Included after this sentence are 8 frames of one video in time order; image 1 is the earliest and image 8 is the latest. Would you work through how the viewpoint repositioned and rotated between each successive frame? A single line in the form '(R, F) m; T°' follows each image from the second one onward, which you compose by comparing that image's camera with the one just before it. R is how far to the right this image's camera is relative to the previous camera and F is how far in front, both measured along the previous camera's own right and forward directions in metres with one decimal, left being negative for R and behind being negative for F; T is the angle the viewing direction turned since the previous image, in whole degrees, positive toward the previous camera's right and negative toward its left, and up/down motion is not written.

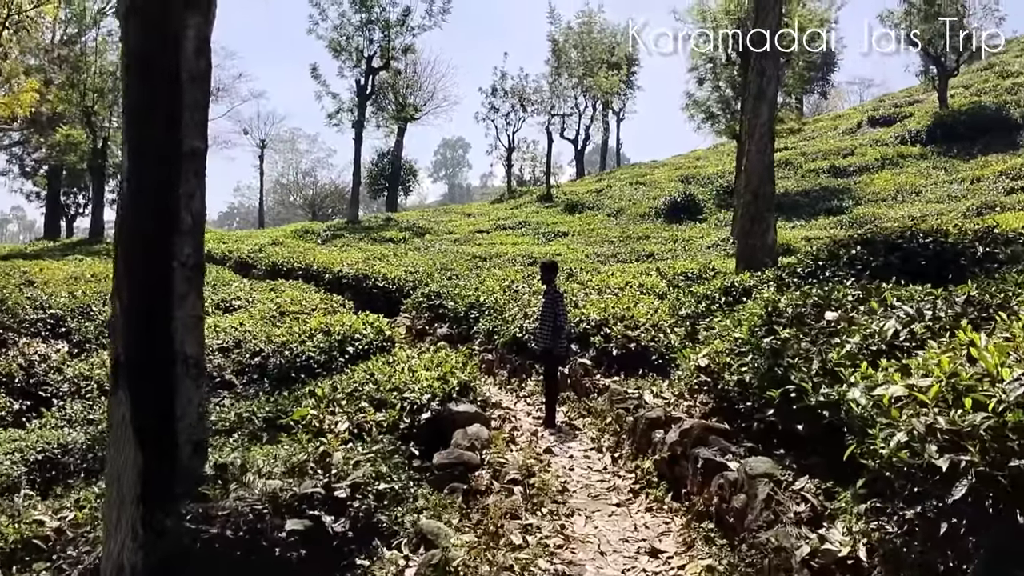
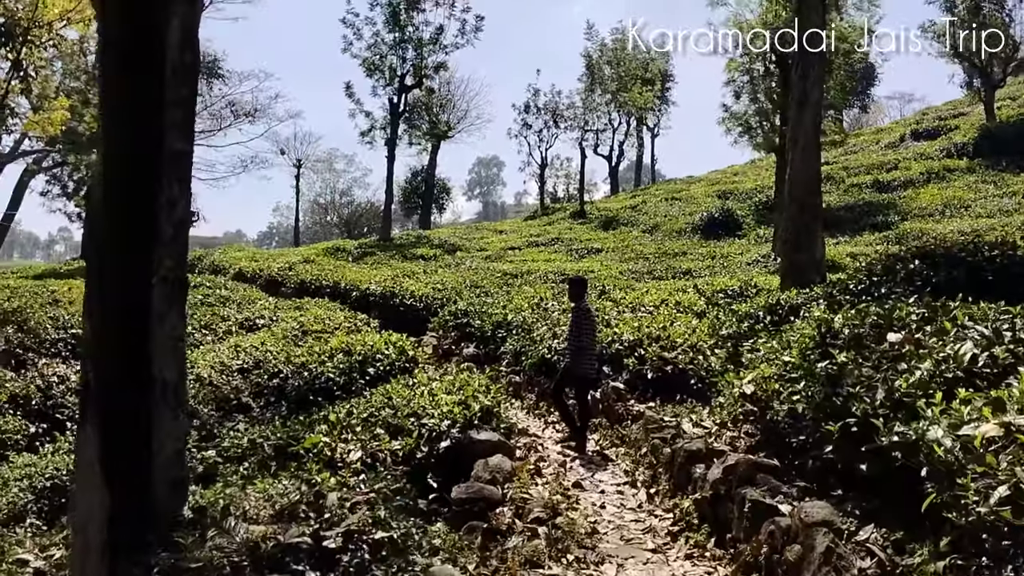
(+0.1, +0.7) m; -2°
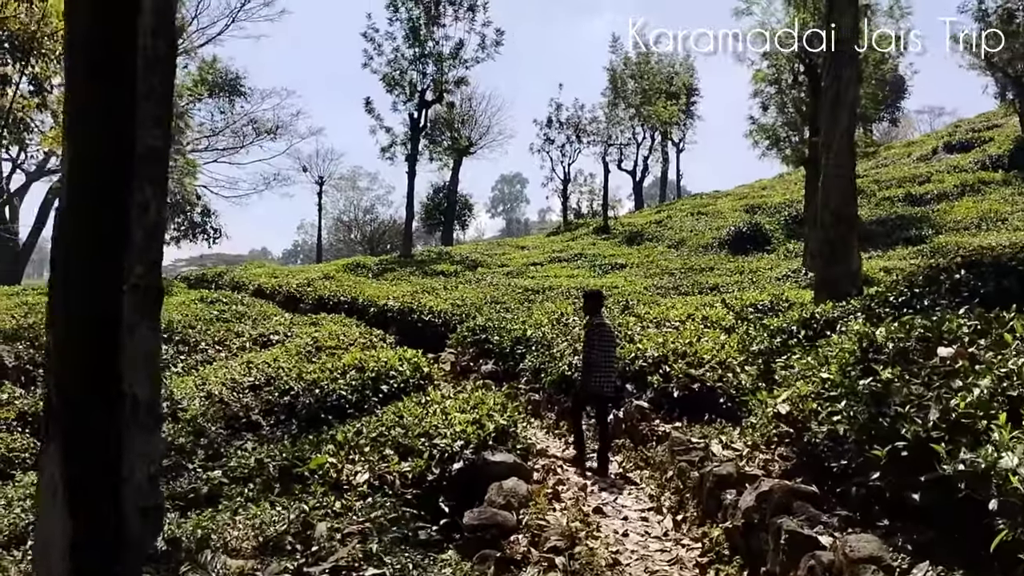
(+0.1, +0.5) m; -1°
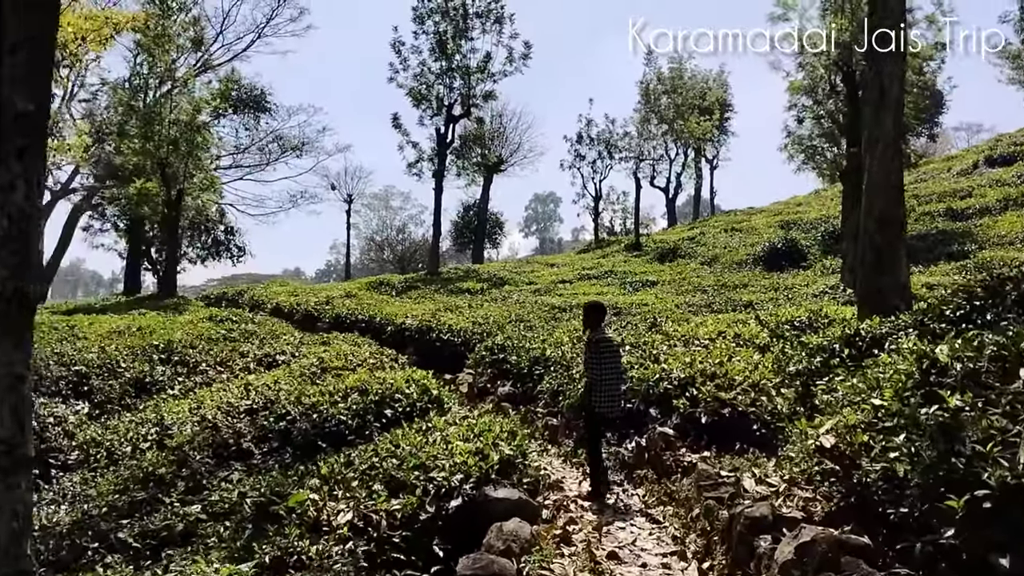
(+0.2, +0.9) m; -2°
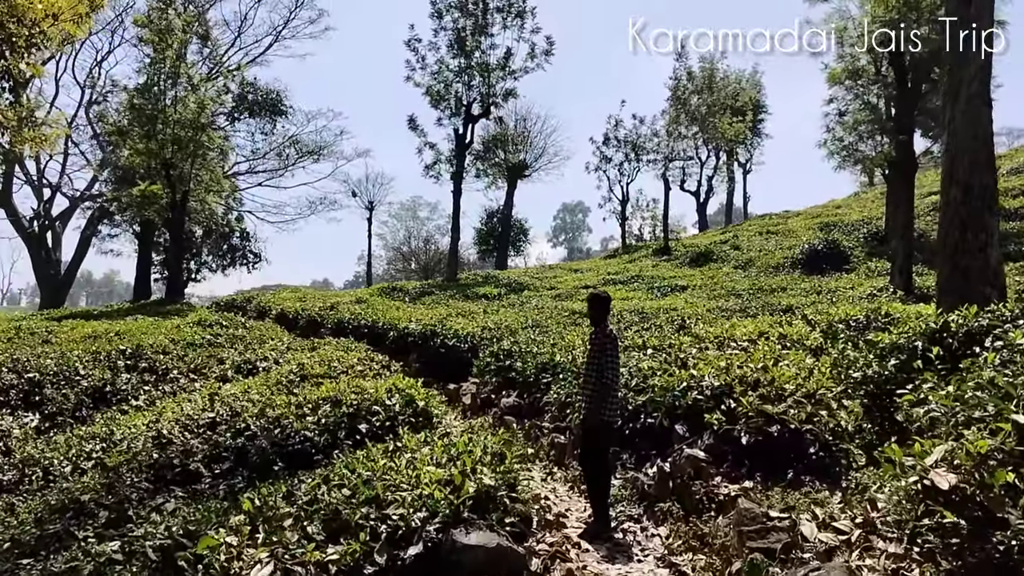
(+0.3, +1.7) m; -2°
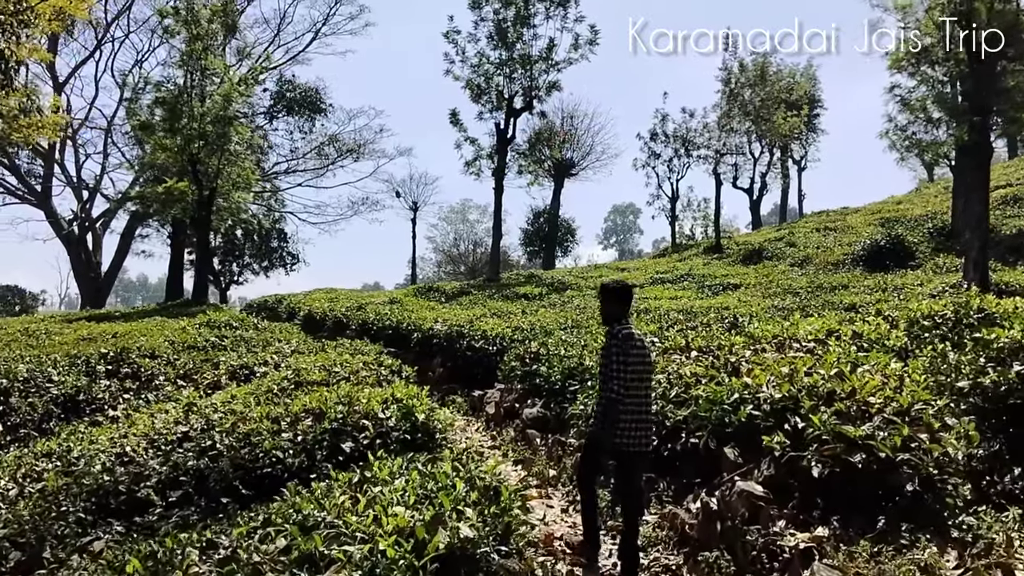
(+0.3, +1.5) m; -3°
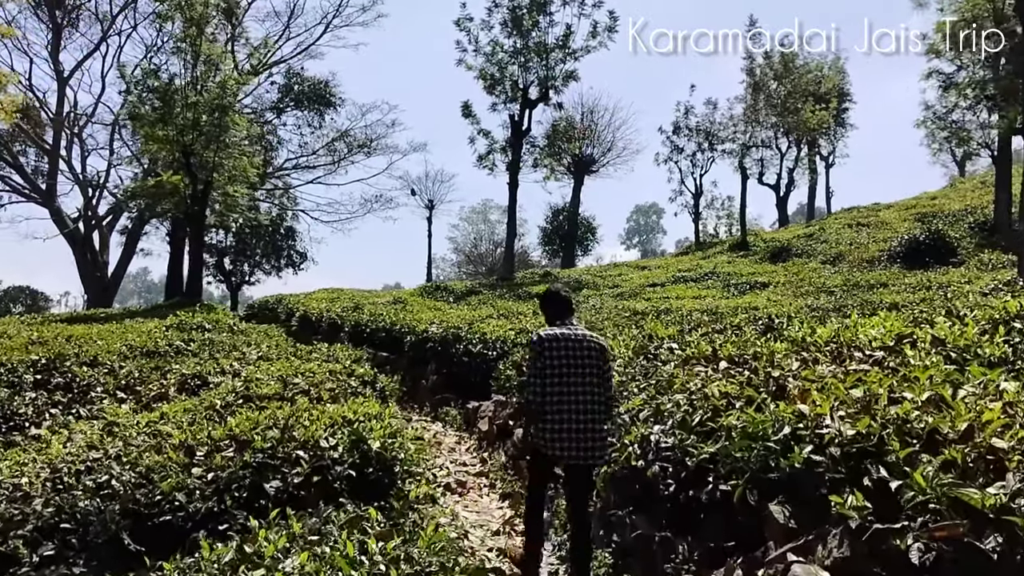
(+0.3, +1.7) m; -1°
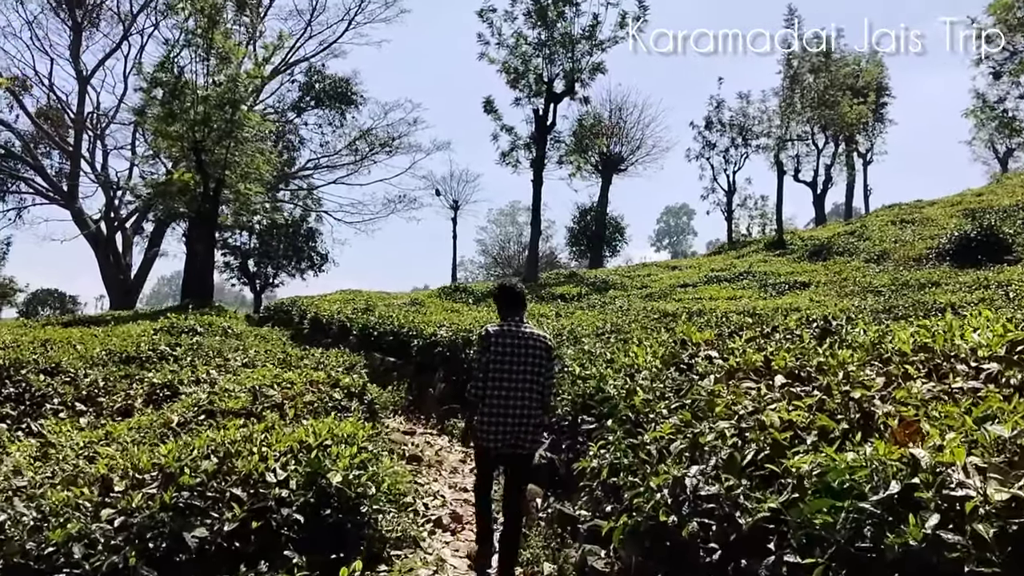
(+0.2, +1.3) m; -2°
